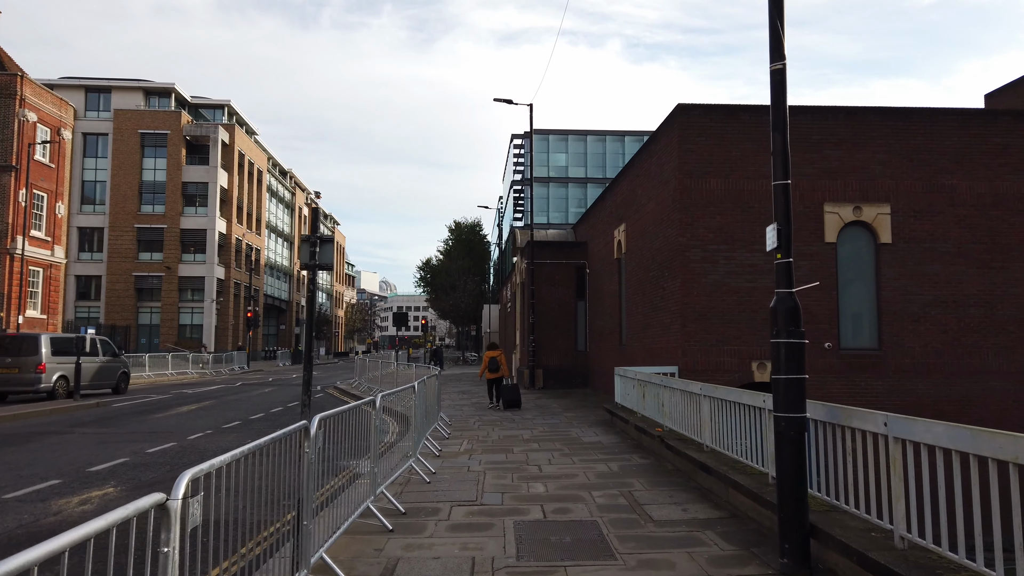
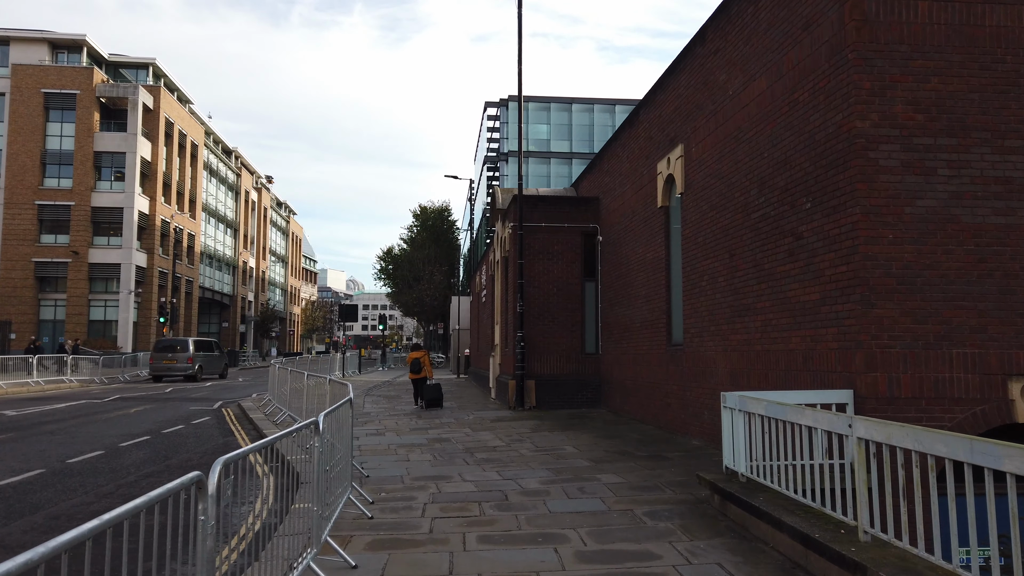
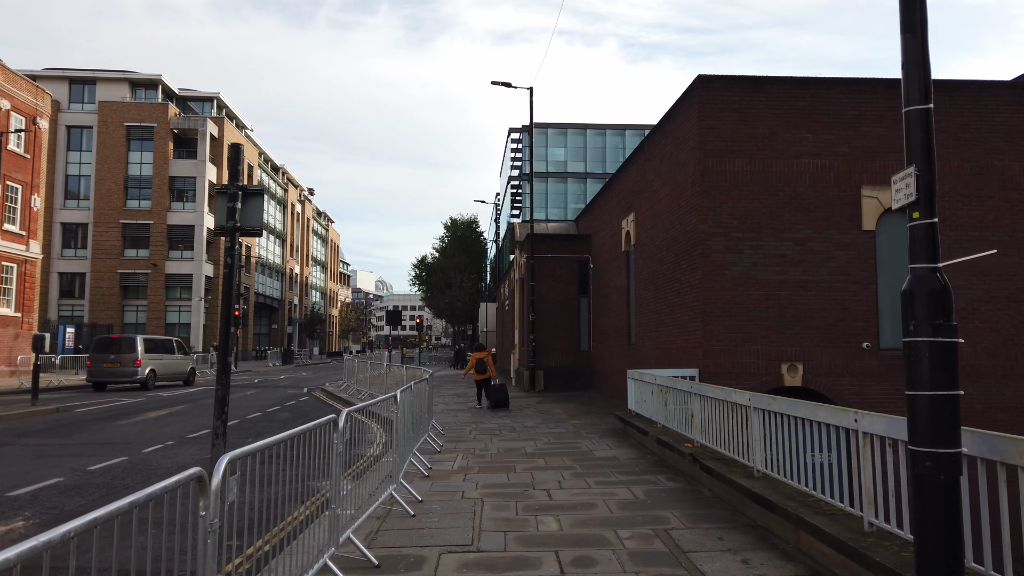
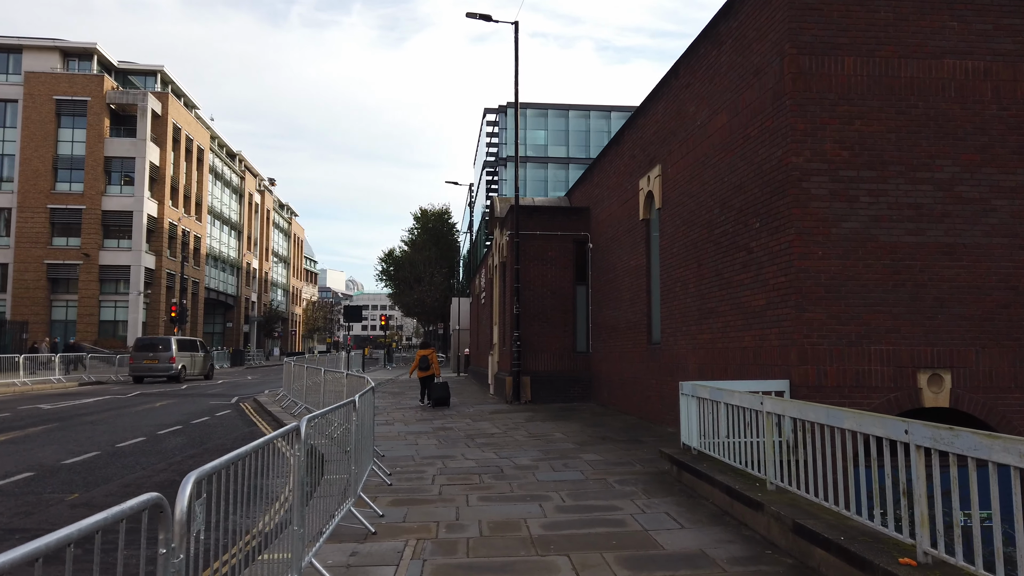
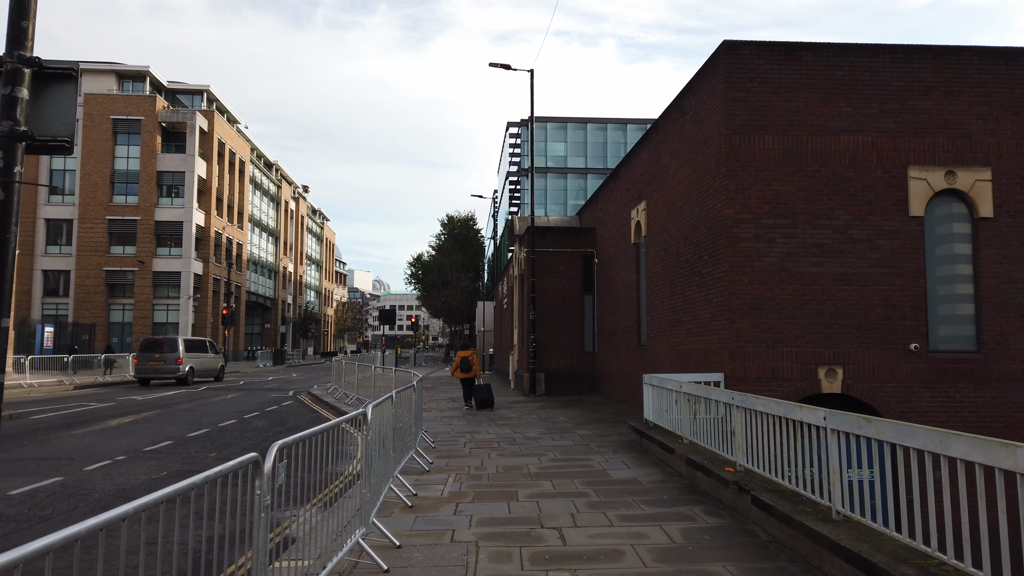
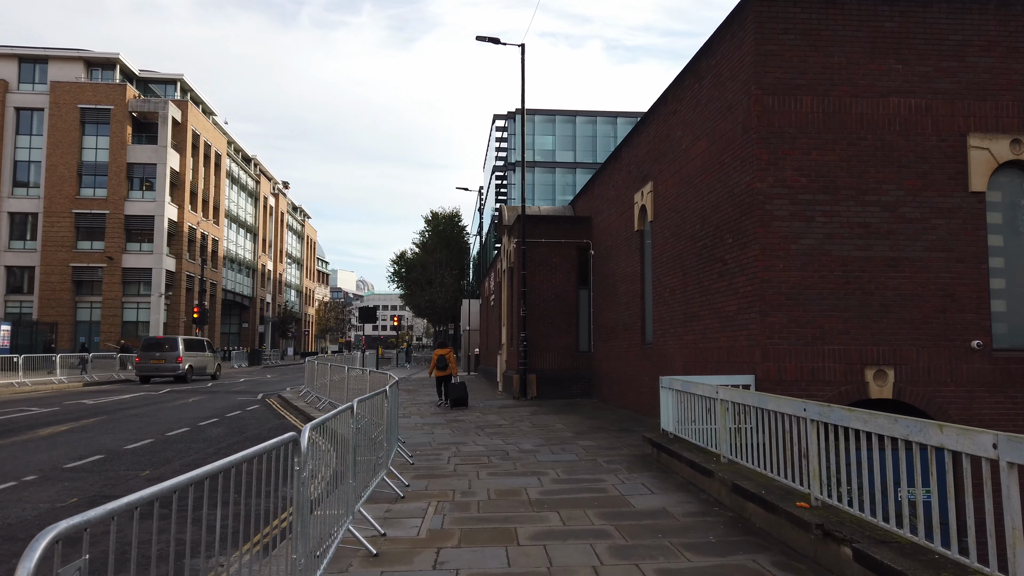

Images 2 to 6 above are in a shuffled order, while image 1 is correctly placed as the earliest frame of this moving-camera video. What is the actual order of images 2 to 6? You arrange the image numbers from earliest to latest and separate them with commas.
3, 5, 6, 4, 2
